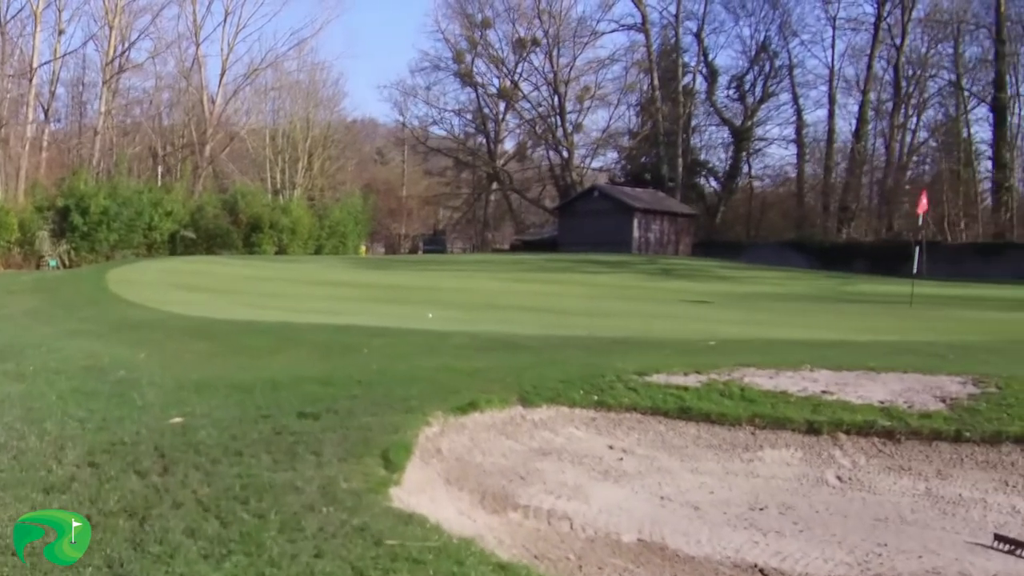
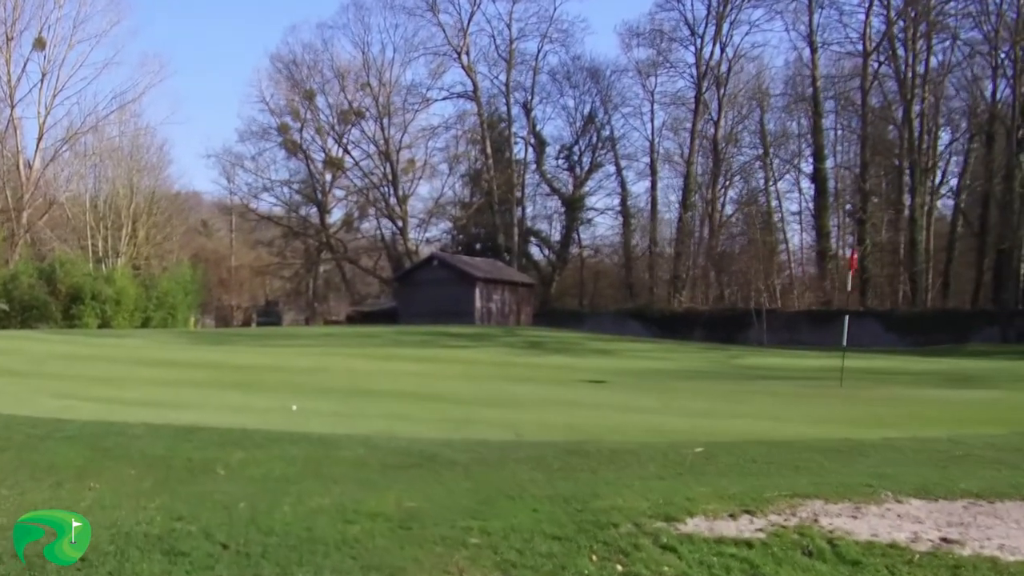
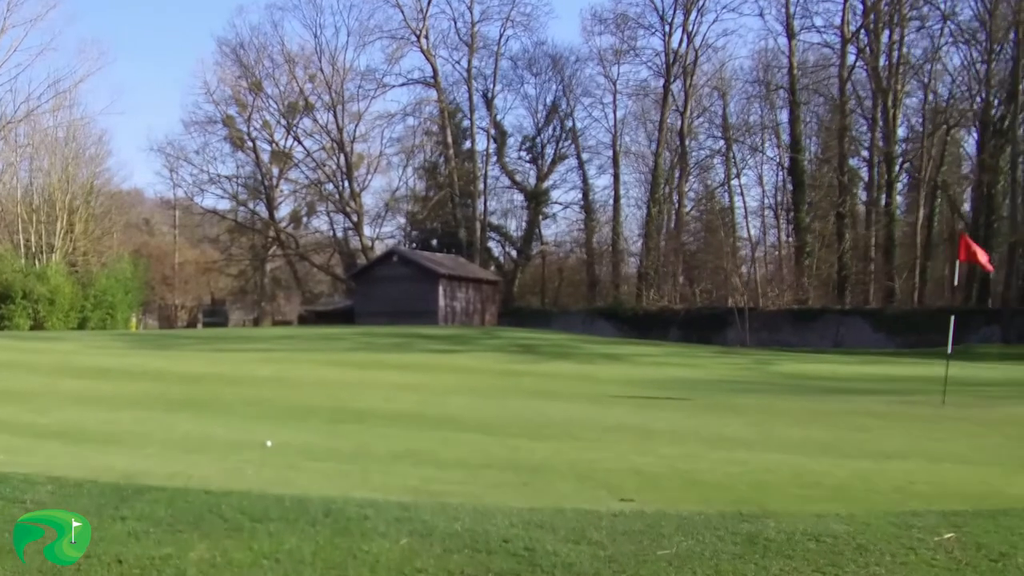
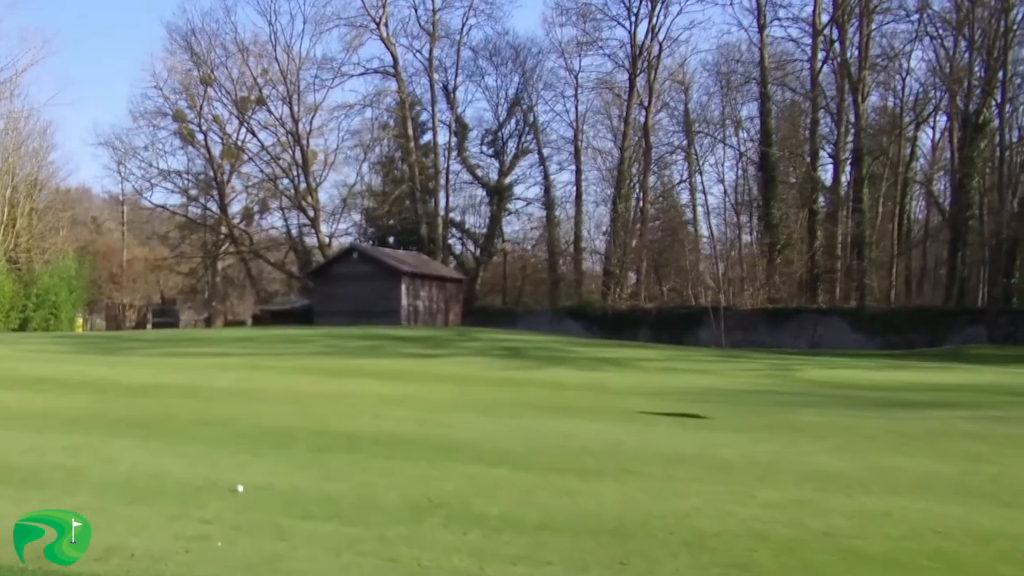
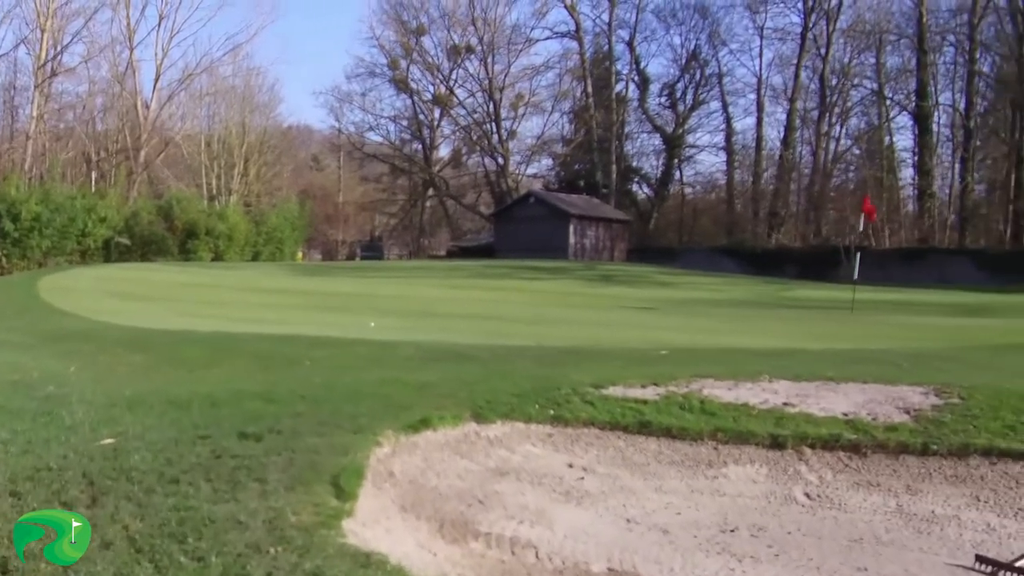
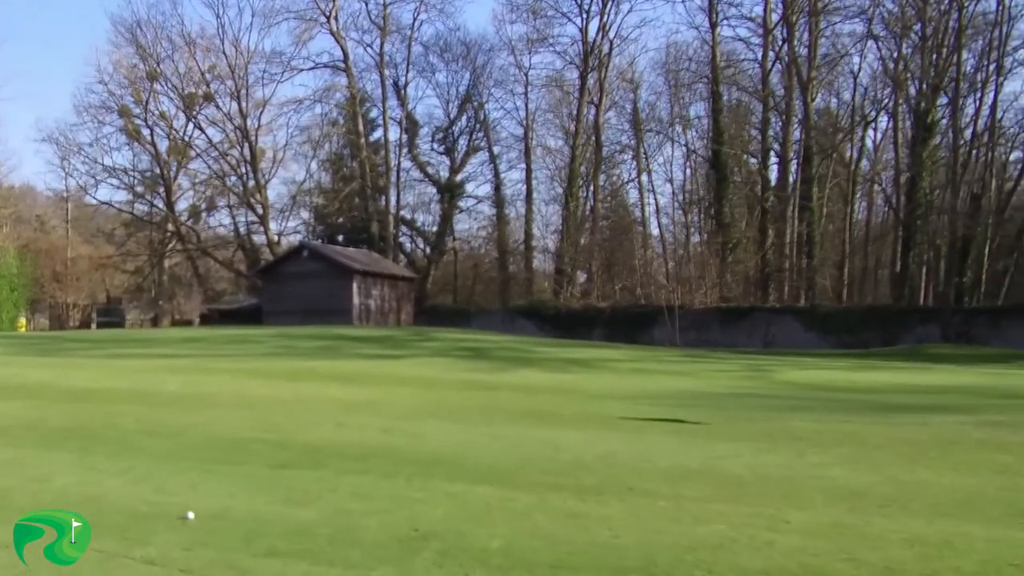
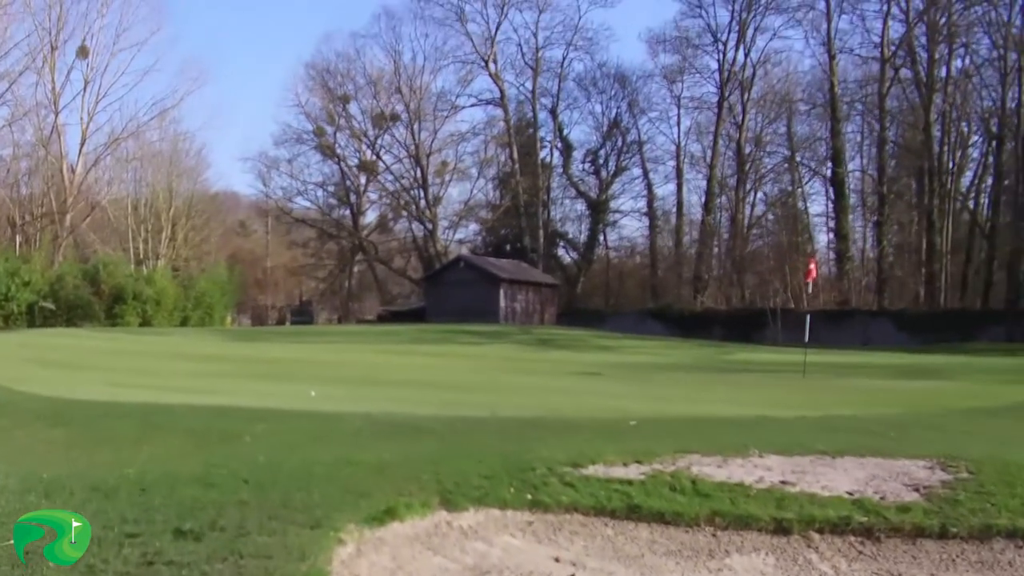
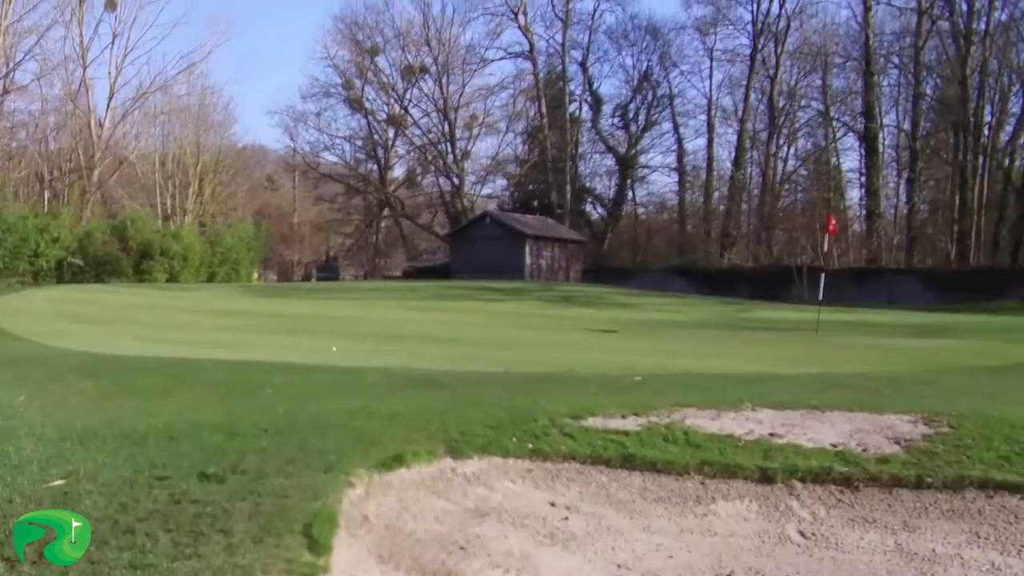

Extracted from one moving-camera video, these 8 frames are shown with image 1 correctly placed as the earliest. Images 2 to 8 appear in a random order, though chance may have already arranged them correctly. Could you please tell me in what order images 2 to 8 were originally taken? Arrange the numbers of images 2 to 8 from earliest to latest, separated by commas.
5, 8, 7, 2, 3, 4, 6
